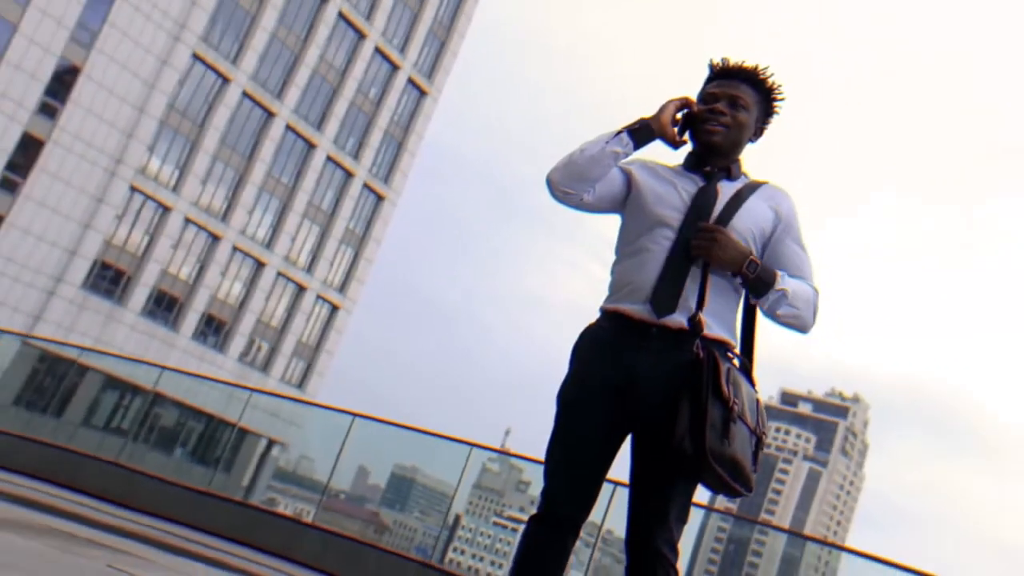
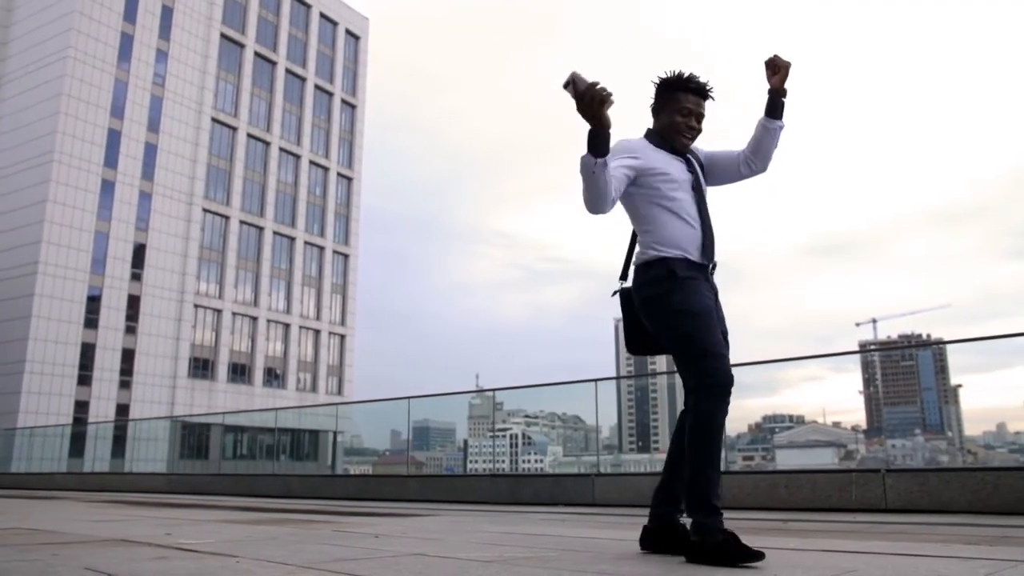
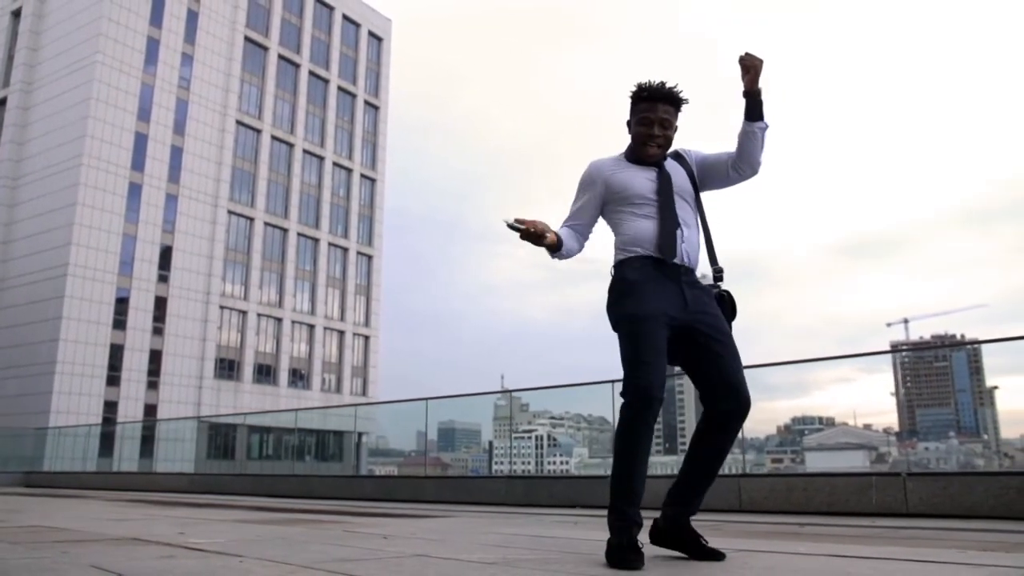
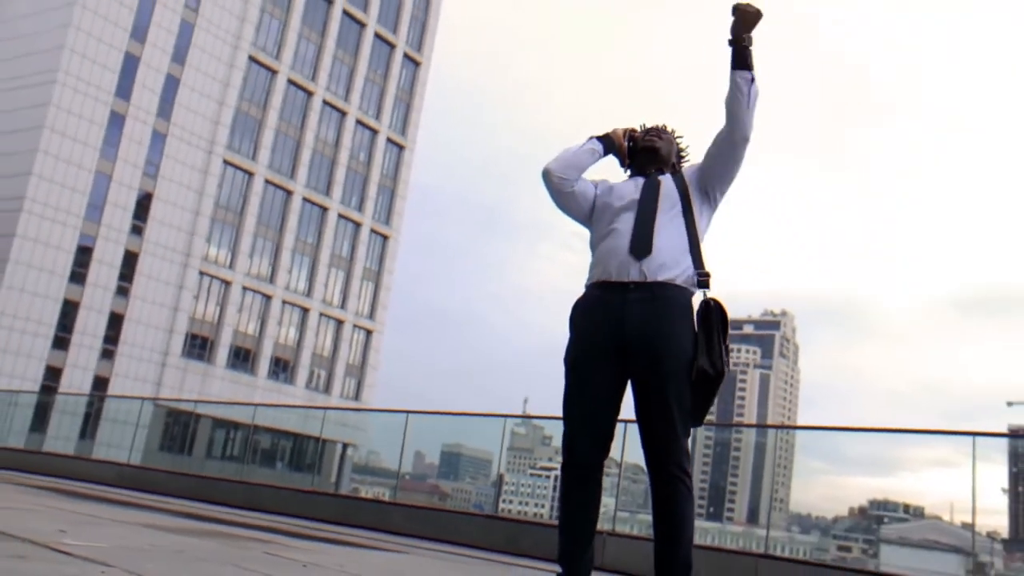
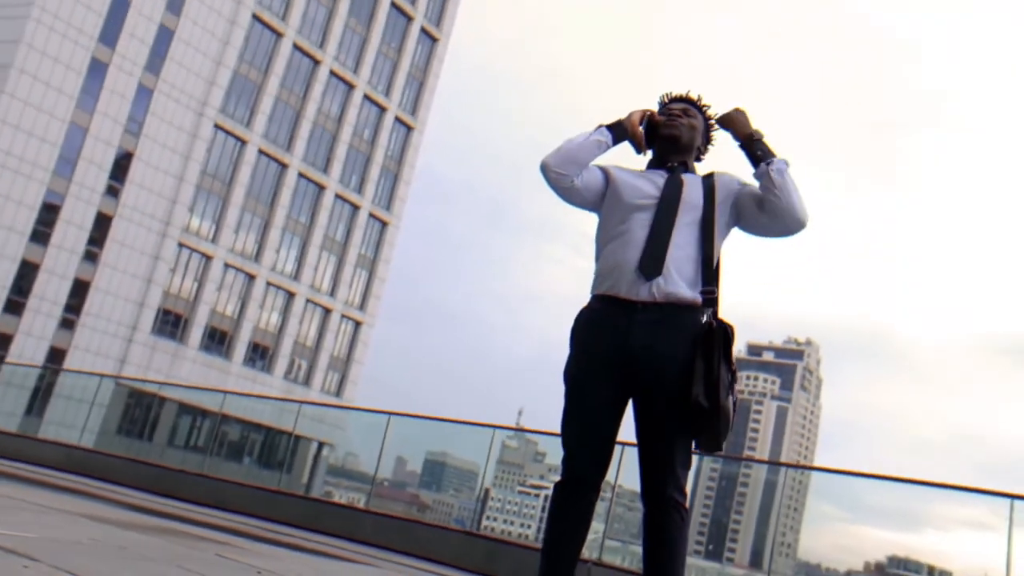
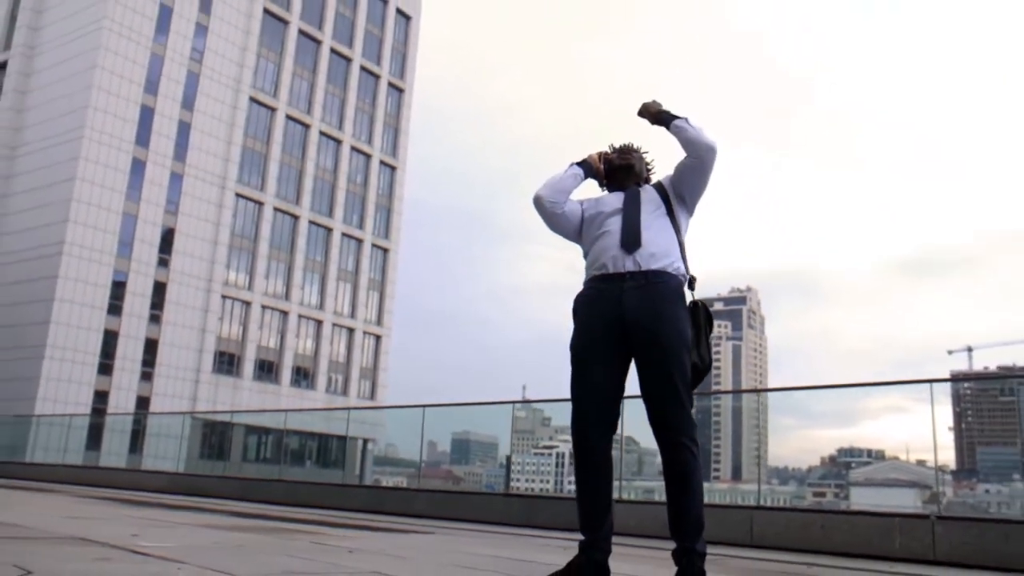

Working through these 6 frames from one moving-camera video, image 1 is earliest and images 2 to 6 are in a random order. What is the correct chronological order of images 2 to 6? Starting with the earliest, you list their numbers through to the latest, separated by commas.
5, 4, 6, 3, 2
